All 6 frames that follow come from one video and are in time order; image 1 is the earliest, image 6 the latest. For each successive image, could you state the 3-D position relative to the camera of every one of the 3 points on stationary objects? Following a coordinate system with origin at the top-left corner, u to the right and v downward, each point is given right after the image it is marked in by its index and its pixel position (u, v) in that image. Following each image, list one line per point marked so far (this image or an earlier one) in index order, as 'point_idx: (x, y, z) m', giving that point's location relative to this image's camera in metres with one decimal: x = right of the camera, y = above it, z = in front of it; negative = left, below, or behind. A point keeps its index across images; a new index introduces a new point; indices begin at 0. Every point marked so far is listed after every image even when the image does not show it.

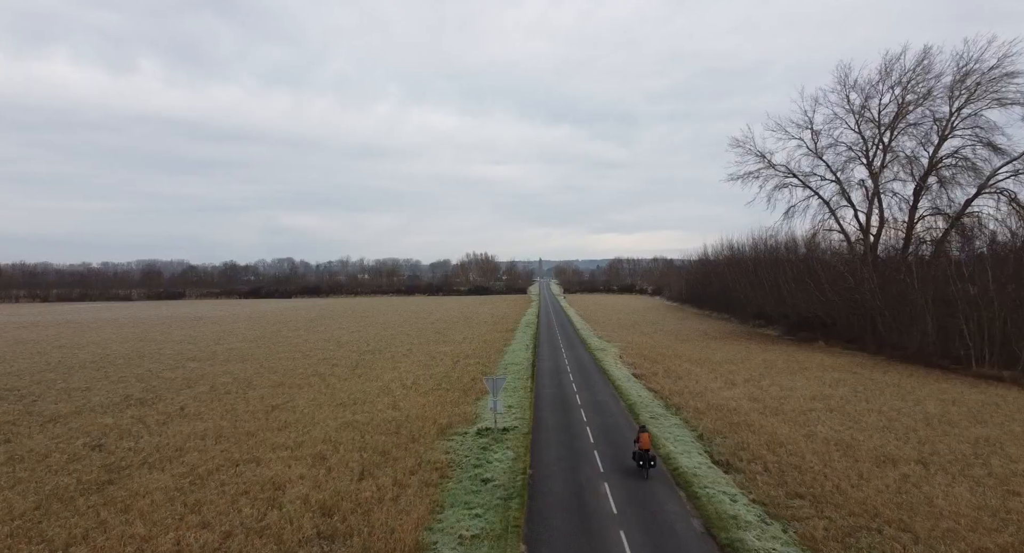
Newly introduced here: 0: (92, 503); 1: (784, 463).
0: (-11.7, -6.3, +14.1) m
1: (+9.4, -6.4, +17.5) m
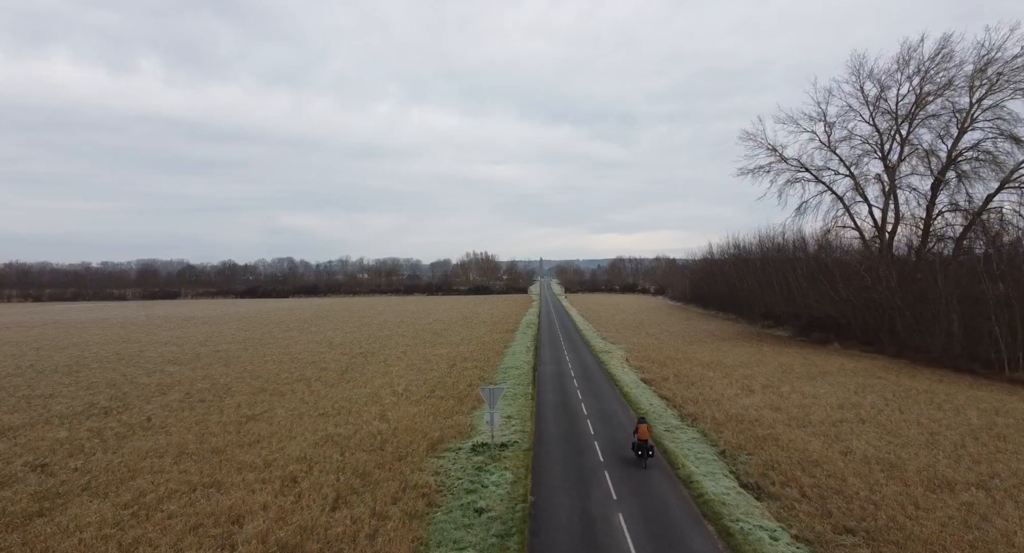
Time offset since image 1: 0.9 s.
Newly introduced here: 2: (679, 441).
0: (-11.8, -6.2, +11.9) m
1: (+9.4, -6.3, +15.2) m
2: (+6.5, -6.4, +19.8) m
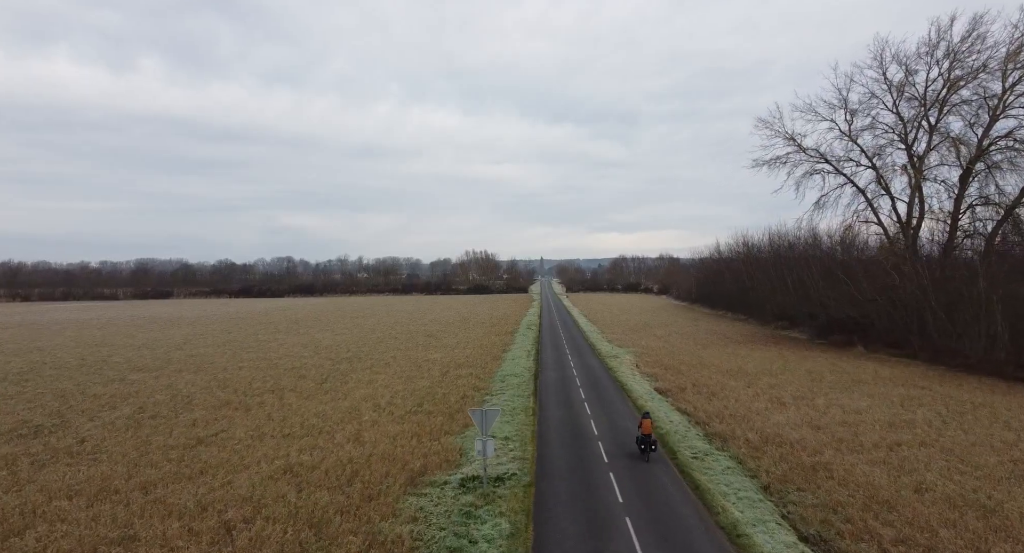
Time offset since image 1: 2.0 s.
0: (-11.8, -6.1, +8.5) m
1: (+9.3, -6.2, +11.8) m
2: (+6.5, -6.3, +16.4) m
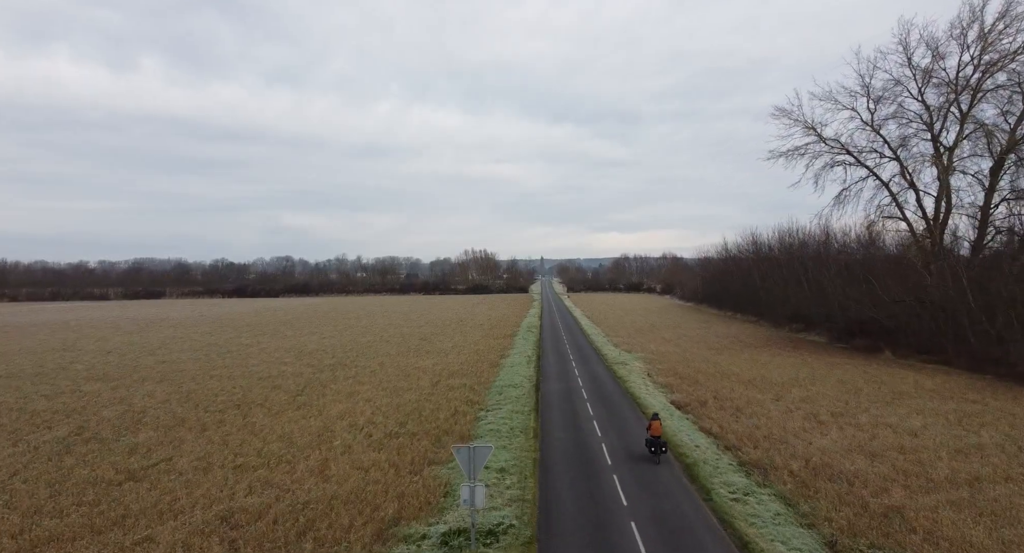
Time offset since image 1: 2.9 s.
0: (-11.9, -6.1, +5.2) m
1: (+9.2, -6.2, +8.5) m
2: (+6.4, -6.3, +13.1) m
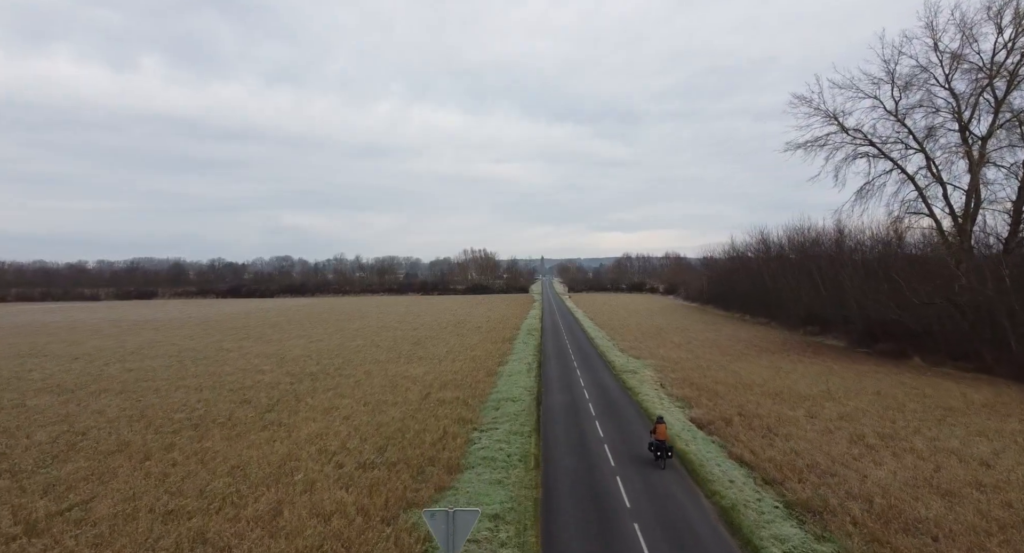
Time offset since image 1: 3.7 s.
0: (-12.0, -6.1, +2.2) m
1: (+9.1, -6.2, +5.4) m
2: (+6.3, -6.3, +10.0) m
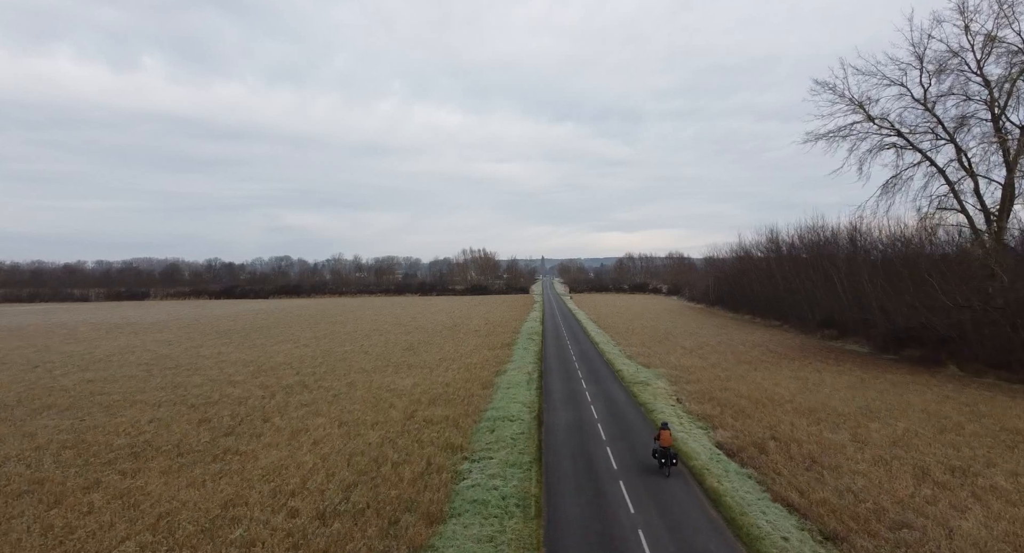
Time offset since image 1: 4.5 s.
0: (-12.1, -6.2, -1.0) m
1: (+9.0, -6.3, +2.2) m
2: (+6.2, -6.4, +6.8) m
